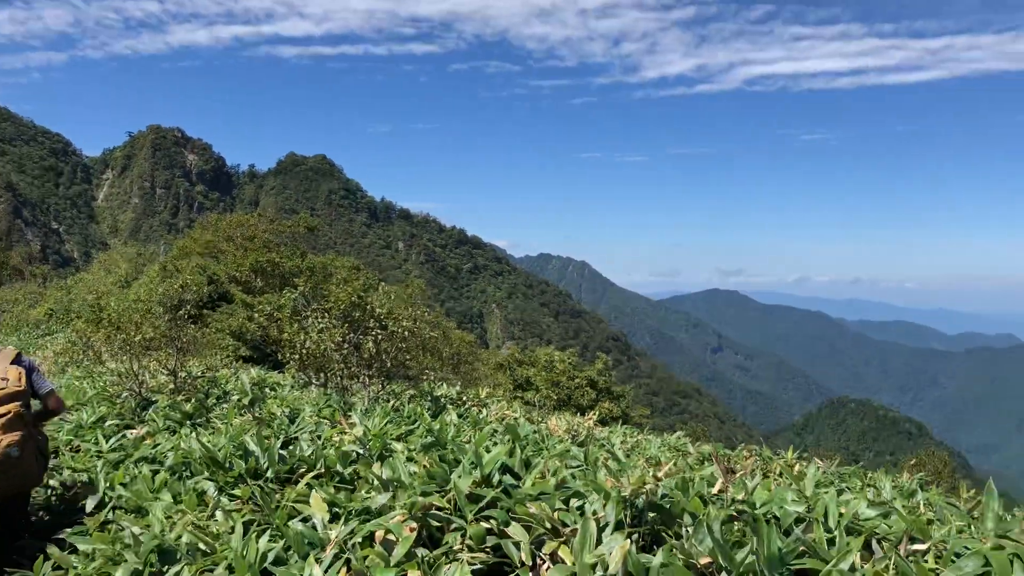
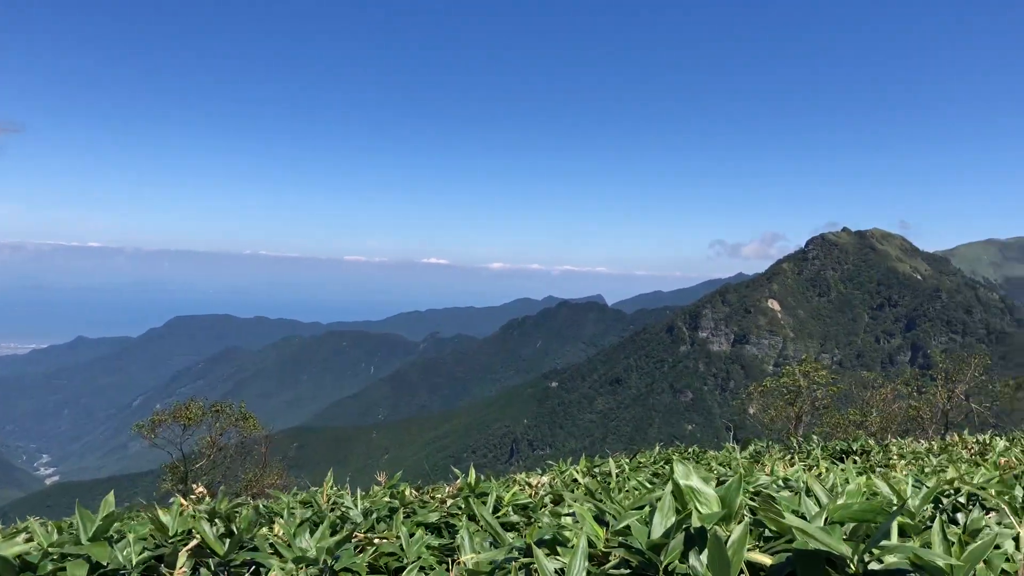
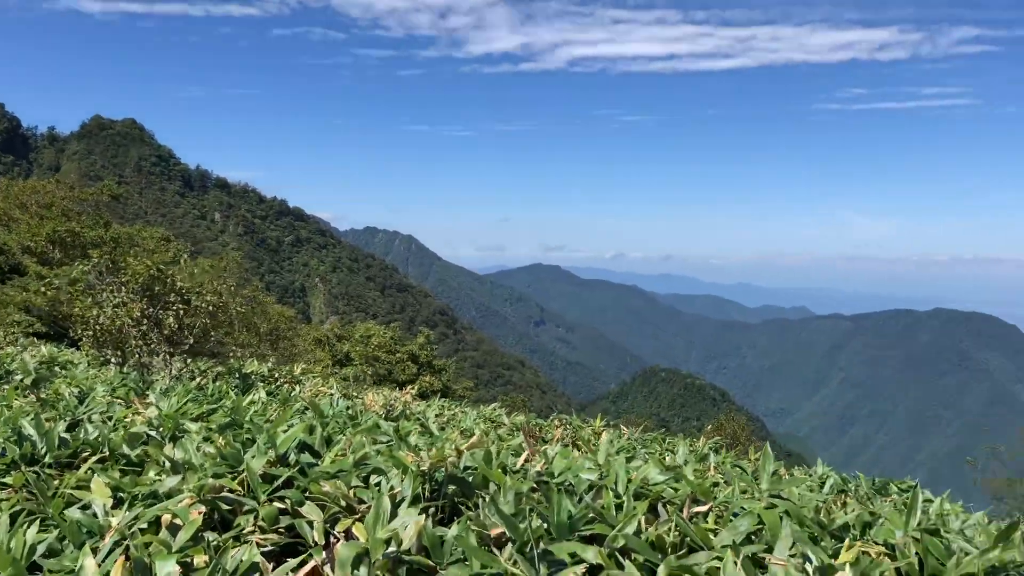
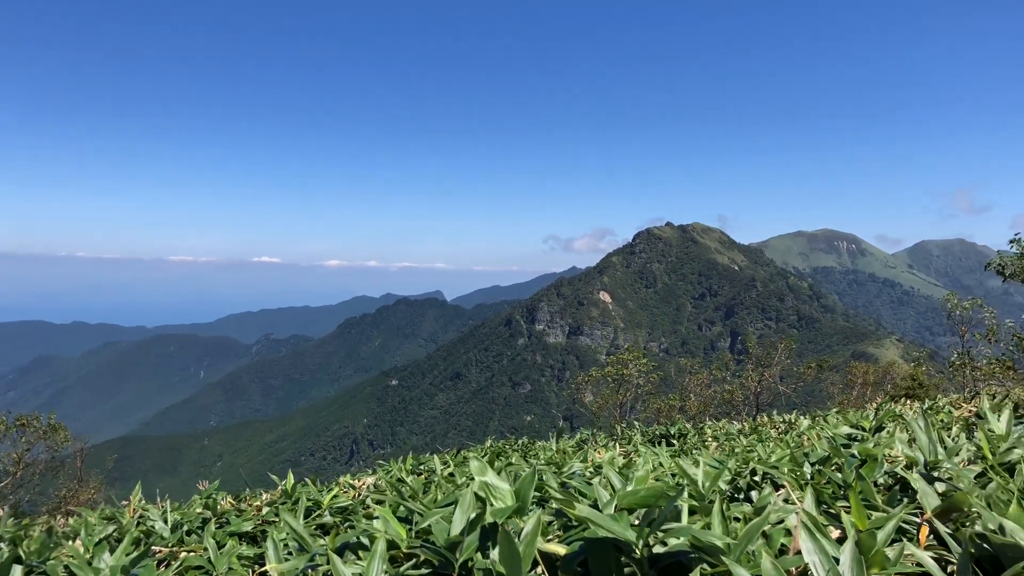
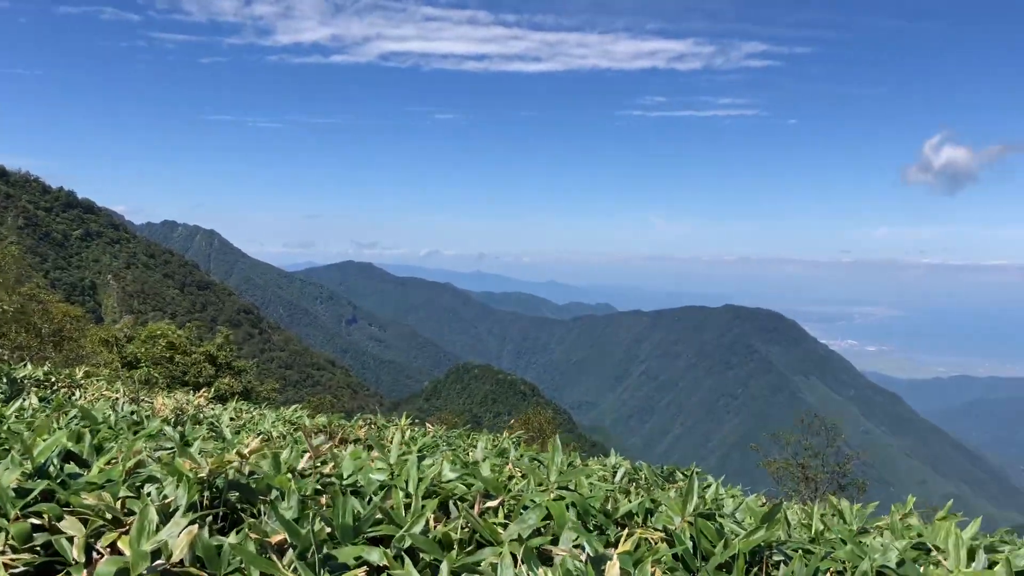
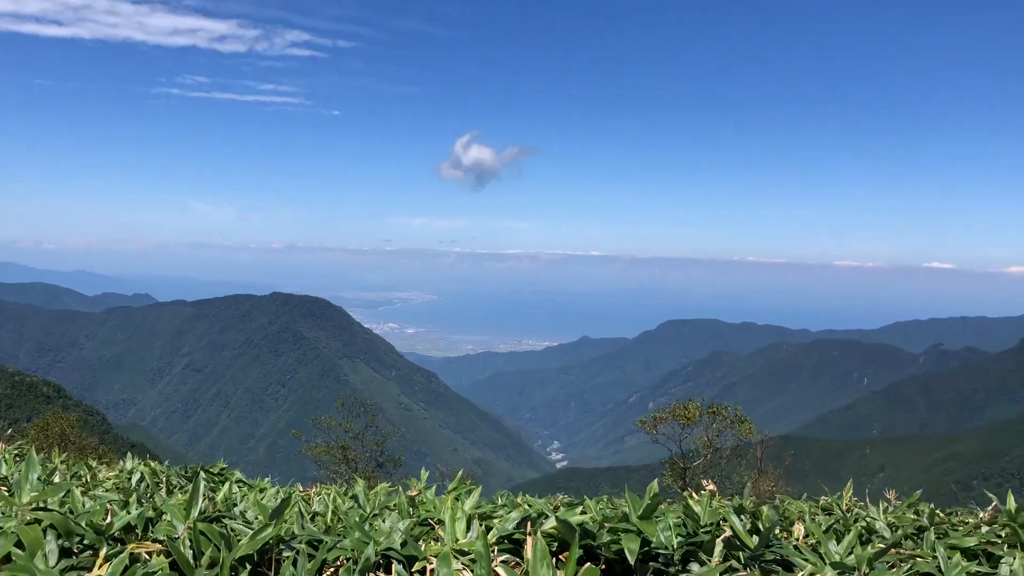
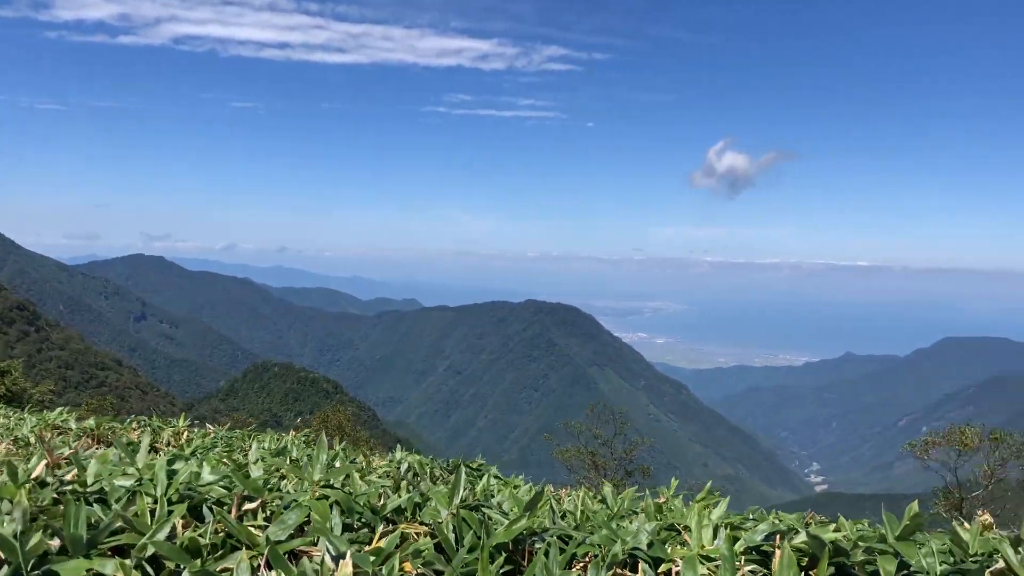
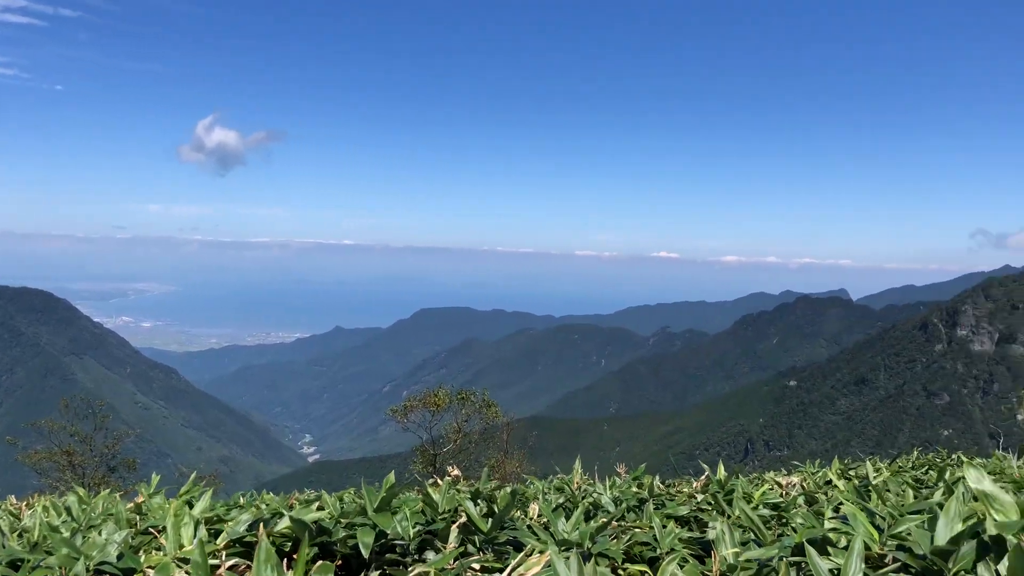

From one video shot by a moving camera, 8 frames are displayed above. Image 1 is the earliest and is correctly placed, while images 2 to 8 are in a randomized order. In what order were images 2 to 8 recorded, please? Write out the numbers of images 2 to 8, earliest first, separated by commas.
3, 5, 7, 6, 8, 2, 4
